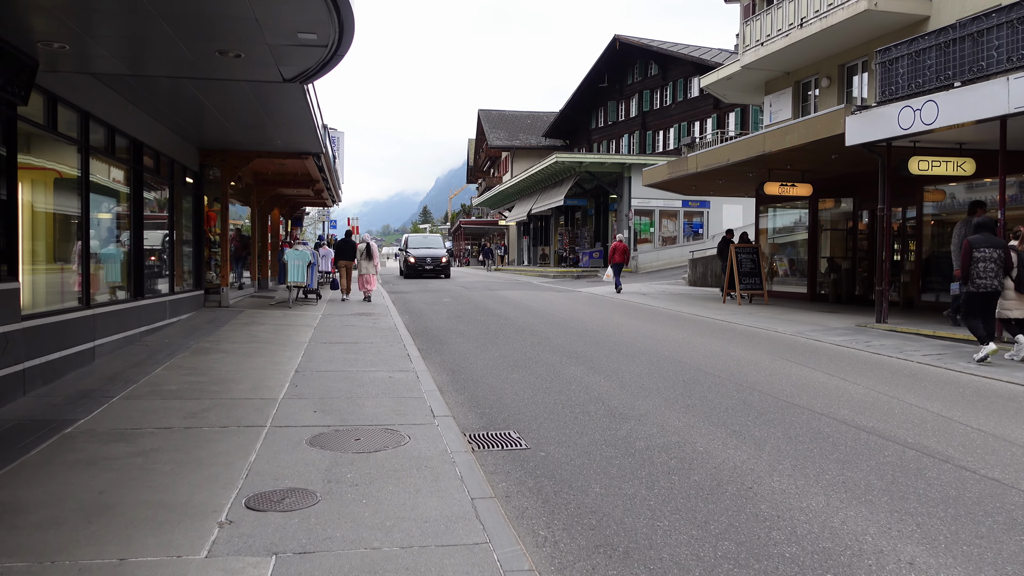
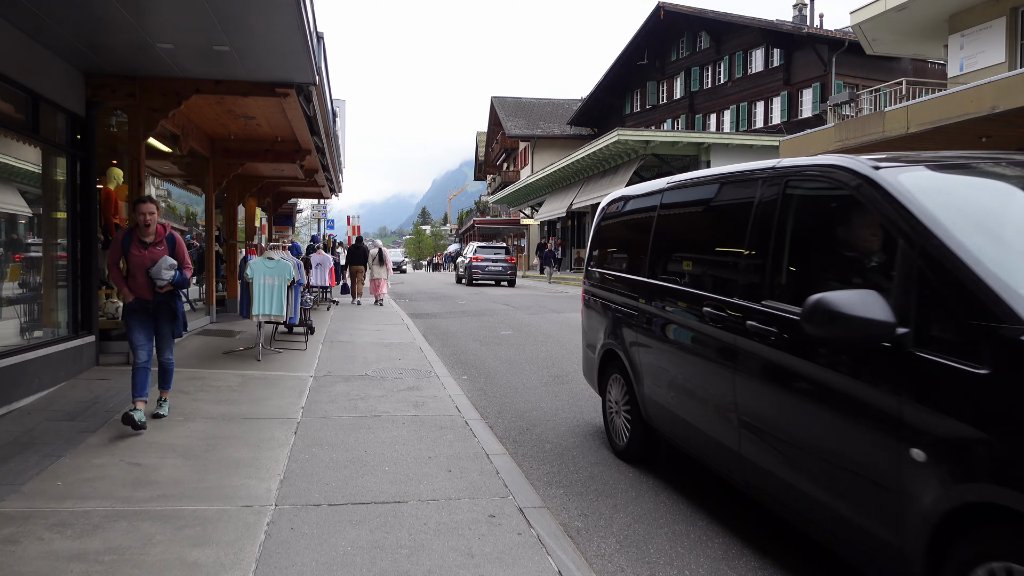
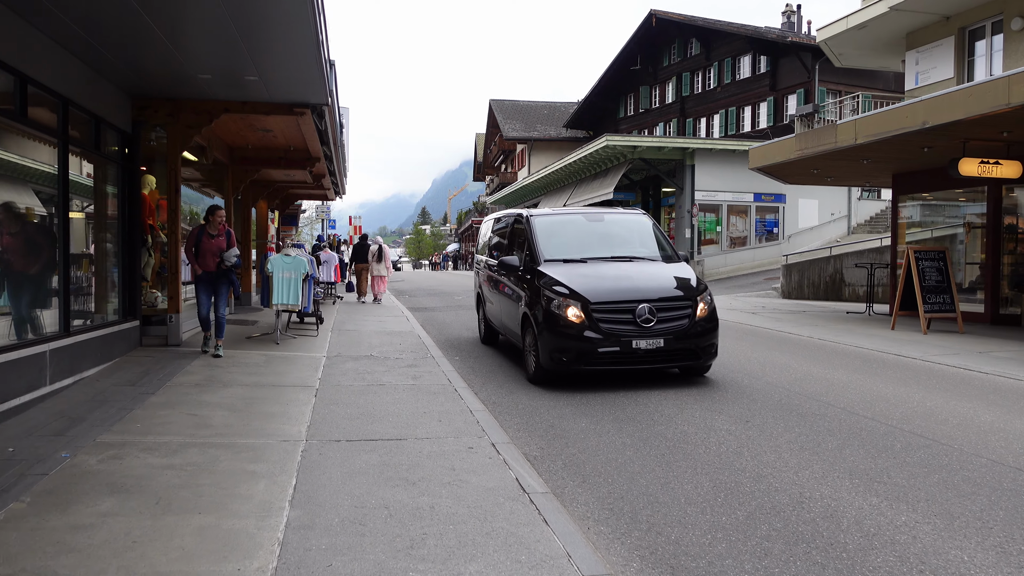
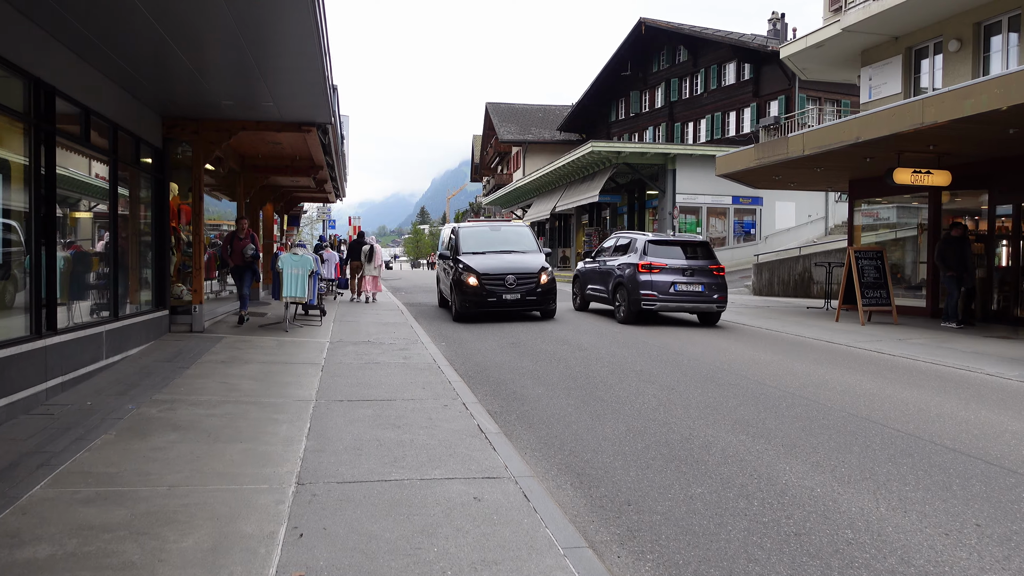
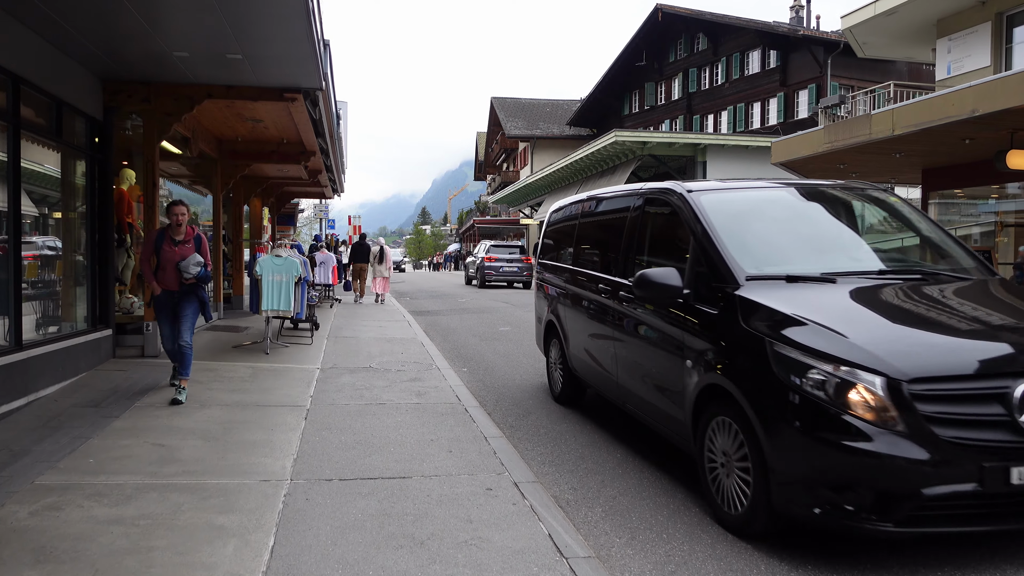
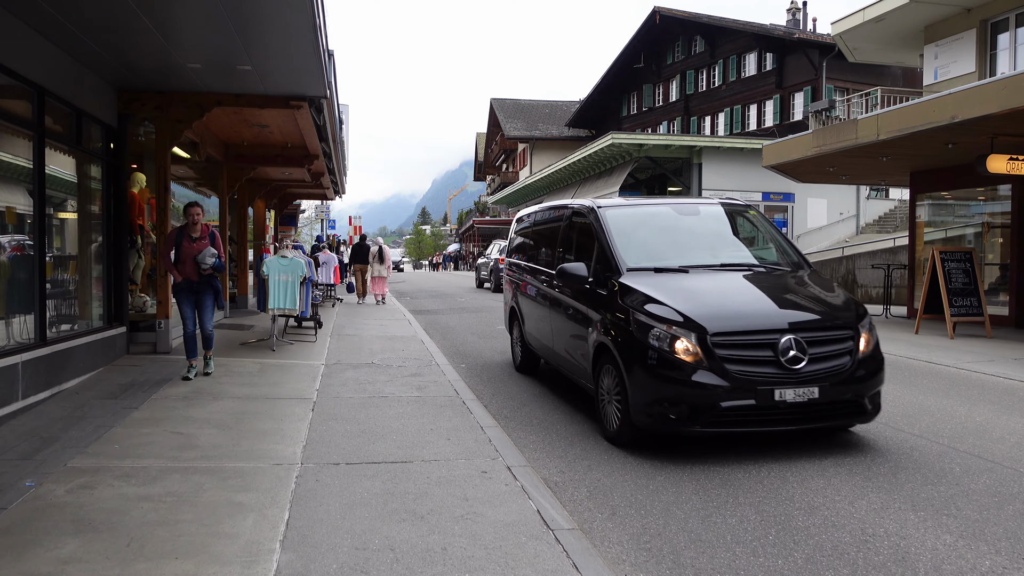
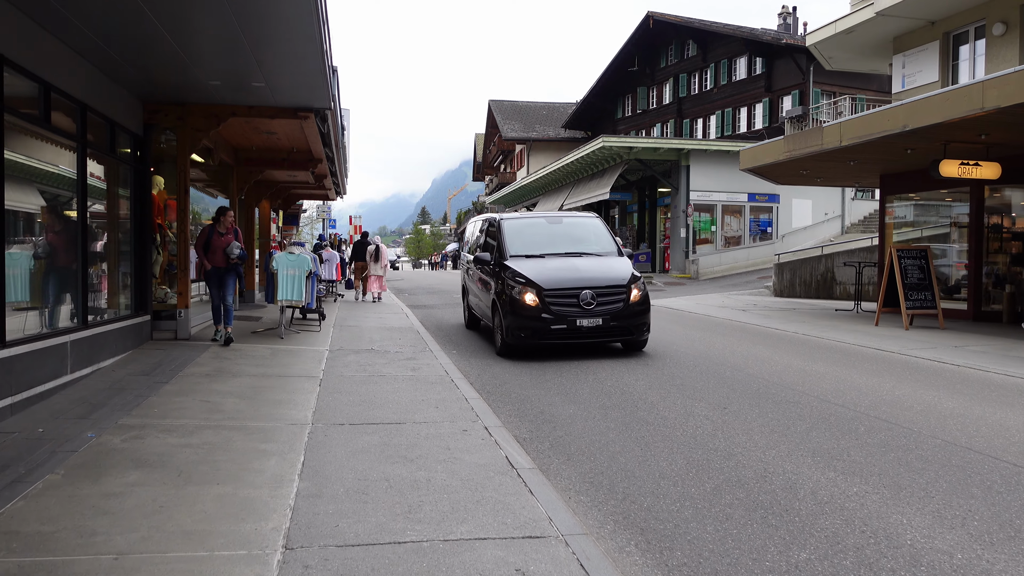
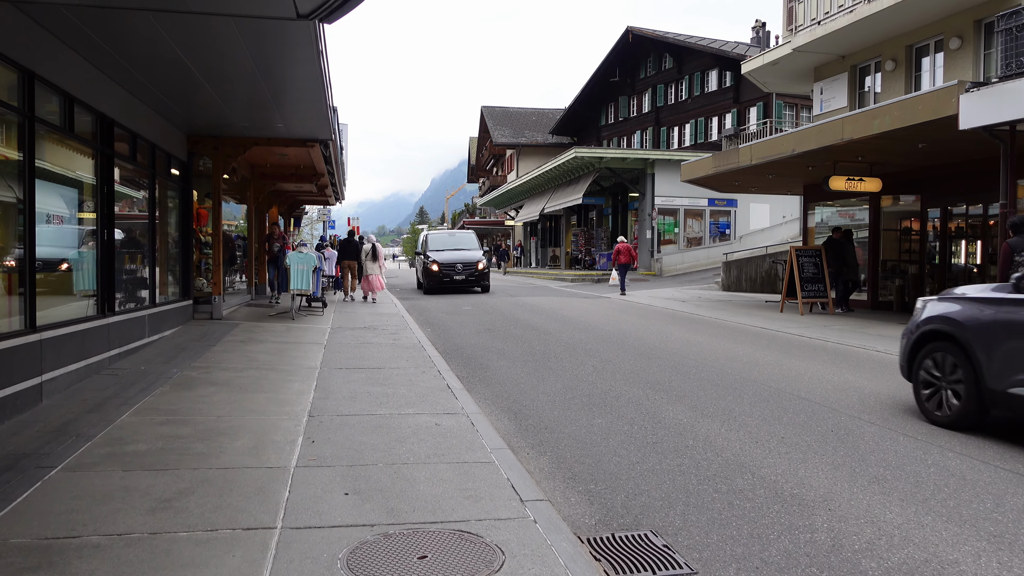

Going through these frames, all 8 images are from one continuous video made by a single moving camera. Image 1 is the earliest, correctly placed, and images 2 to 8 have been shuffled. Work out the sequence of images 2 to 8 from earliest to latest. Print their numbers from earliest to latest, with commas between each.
8, 4, 7, 3, 6, 5, 2
